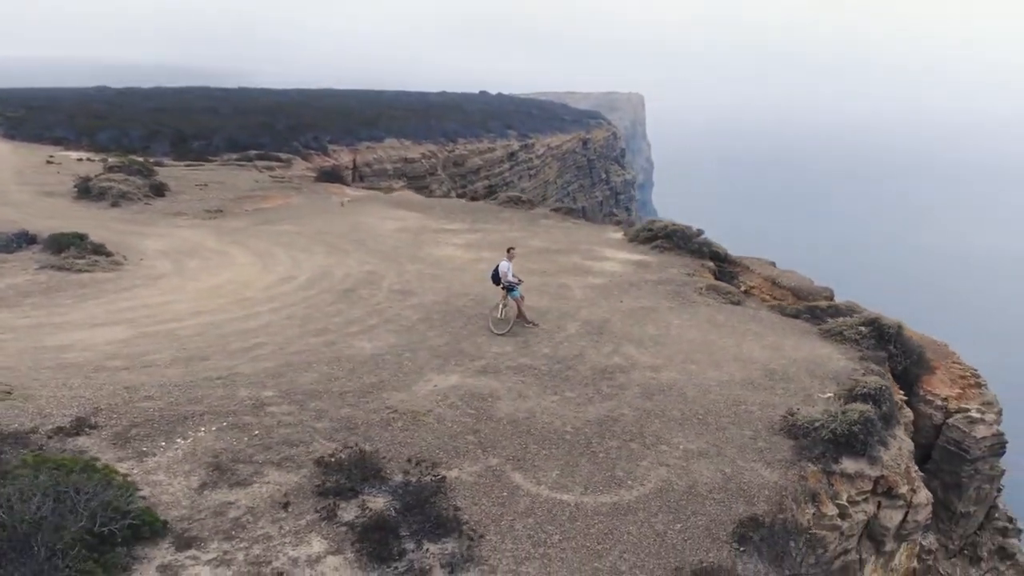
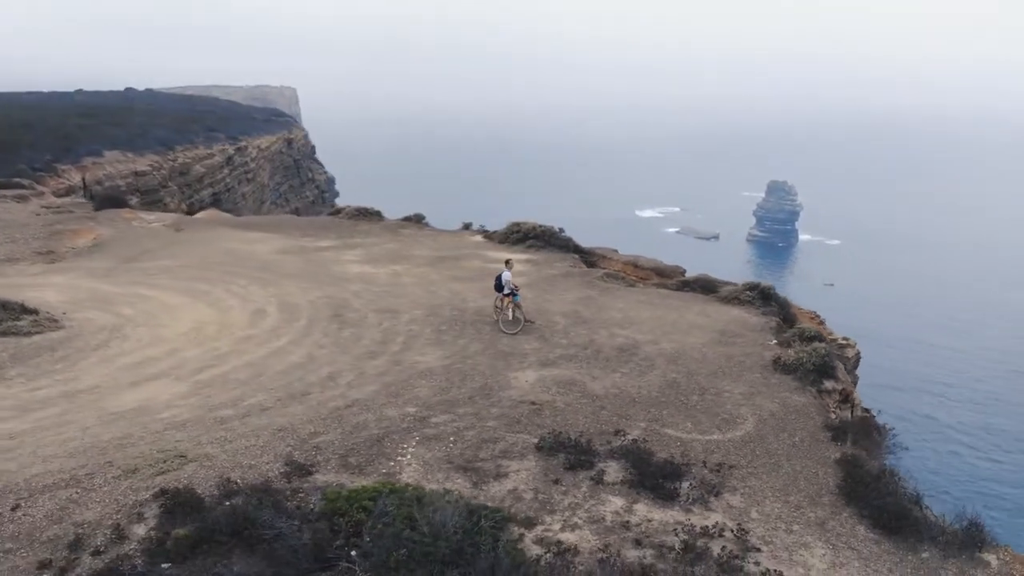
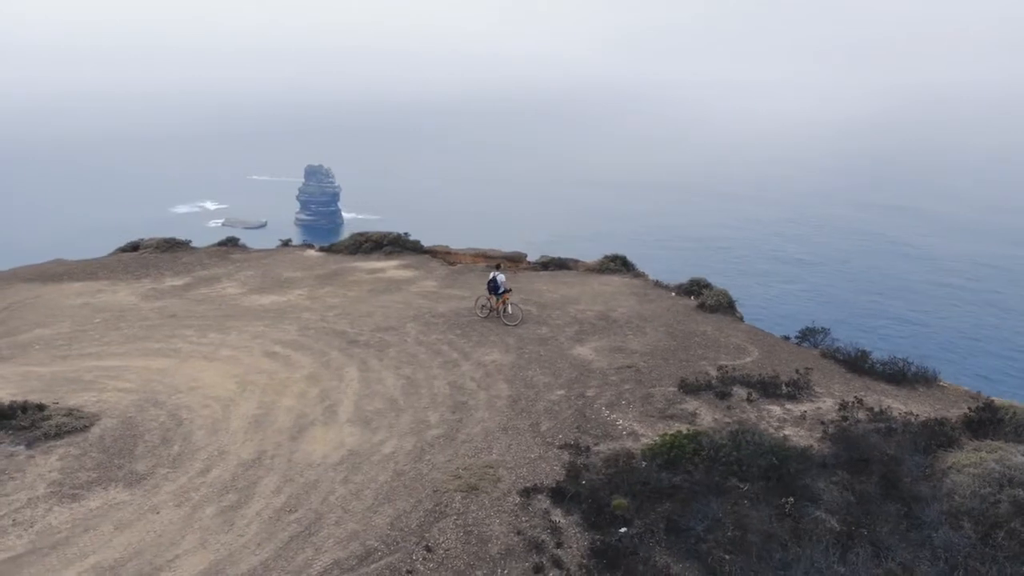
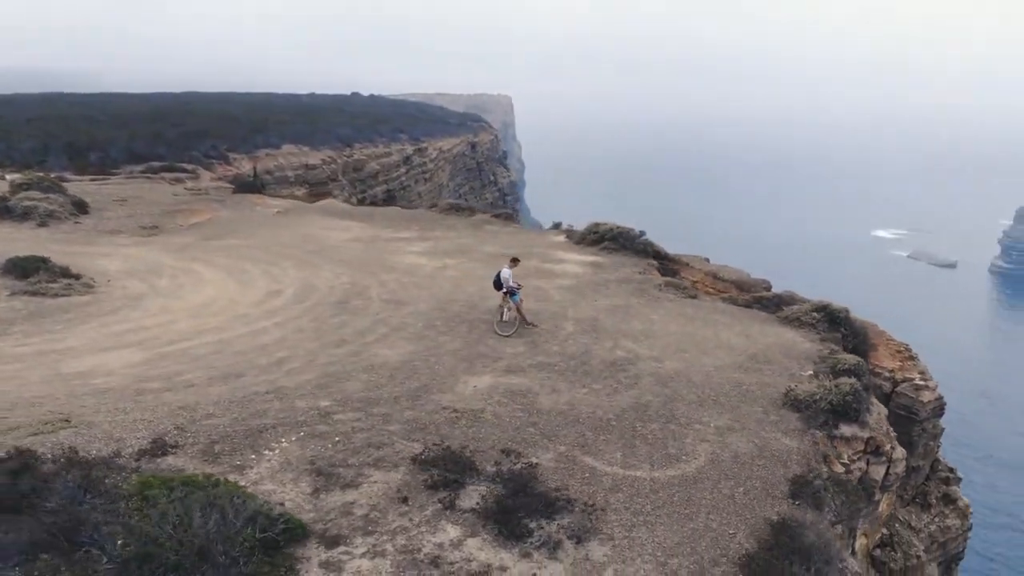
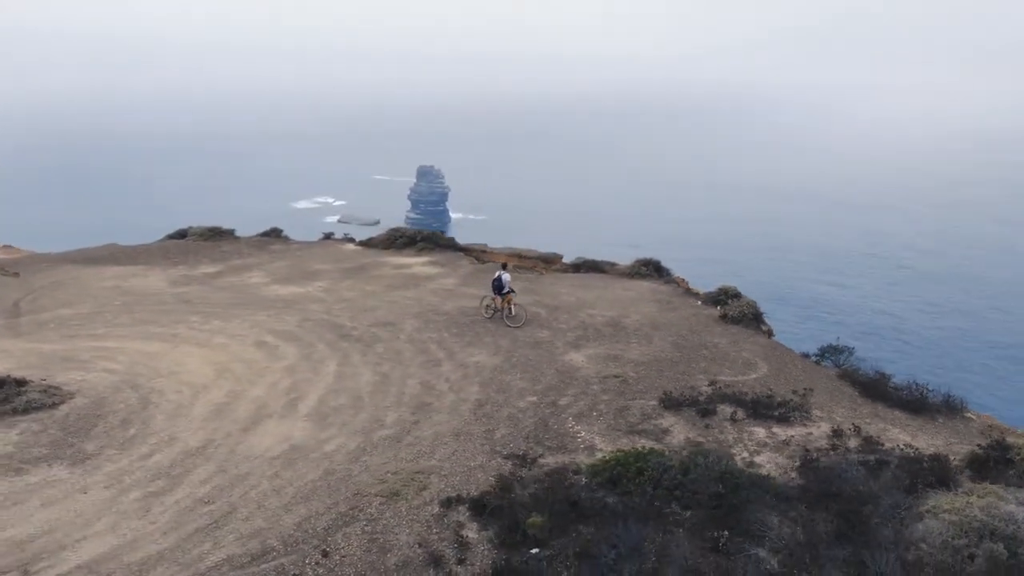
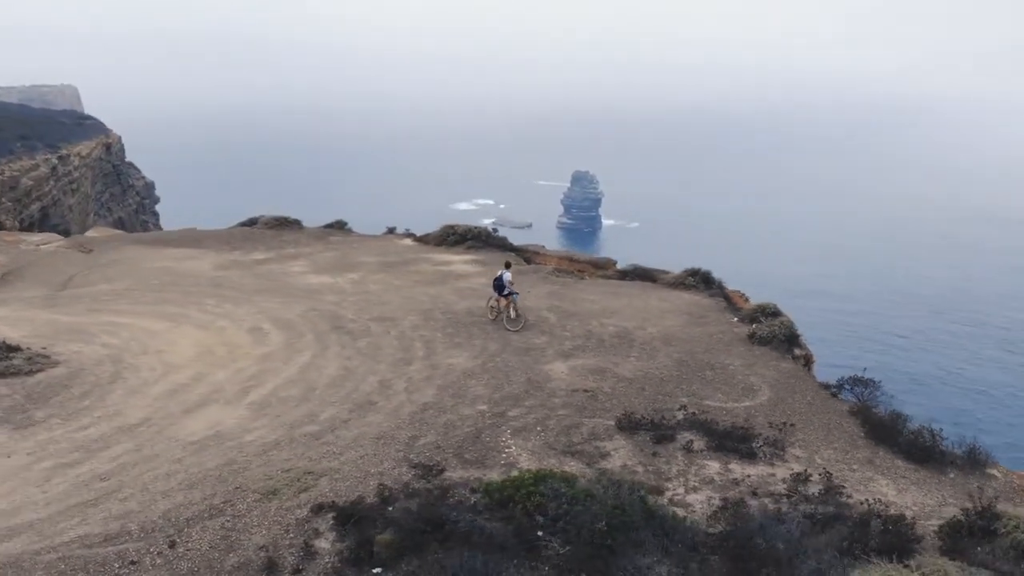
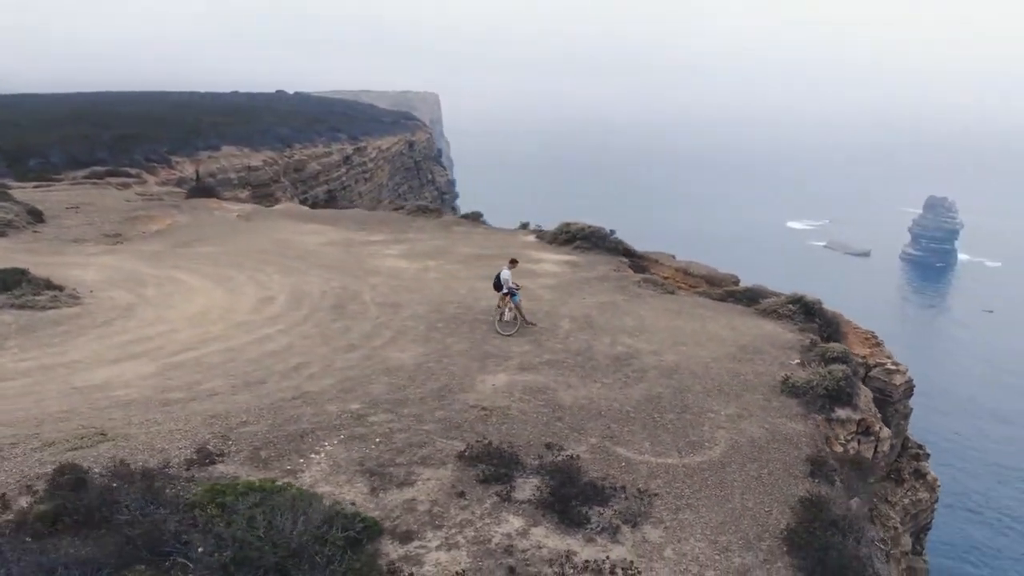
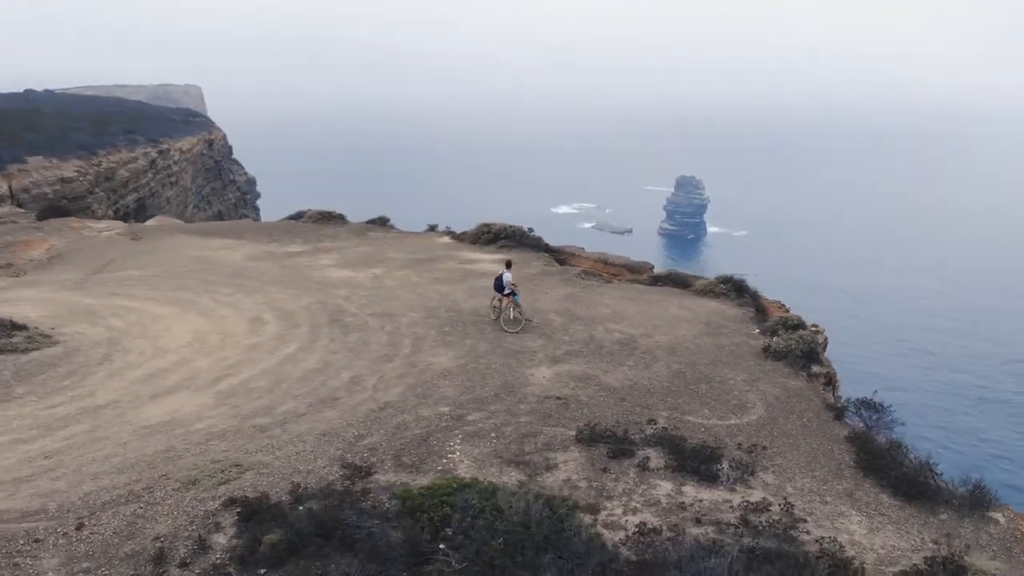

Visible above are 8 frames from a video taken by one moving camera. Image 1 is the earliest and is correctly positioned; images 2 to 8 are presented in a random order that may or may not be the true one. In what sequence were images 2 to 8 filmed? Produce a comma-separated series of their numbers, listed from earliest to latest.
4, 7, 2, 8, 6, 5, 3
